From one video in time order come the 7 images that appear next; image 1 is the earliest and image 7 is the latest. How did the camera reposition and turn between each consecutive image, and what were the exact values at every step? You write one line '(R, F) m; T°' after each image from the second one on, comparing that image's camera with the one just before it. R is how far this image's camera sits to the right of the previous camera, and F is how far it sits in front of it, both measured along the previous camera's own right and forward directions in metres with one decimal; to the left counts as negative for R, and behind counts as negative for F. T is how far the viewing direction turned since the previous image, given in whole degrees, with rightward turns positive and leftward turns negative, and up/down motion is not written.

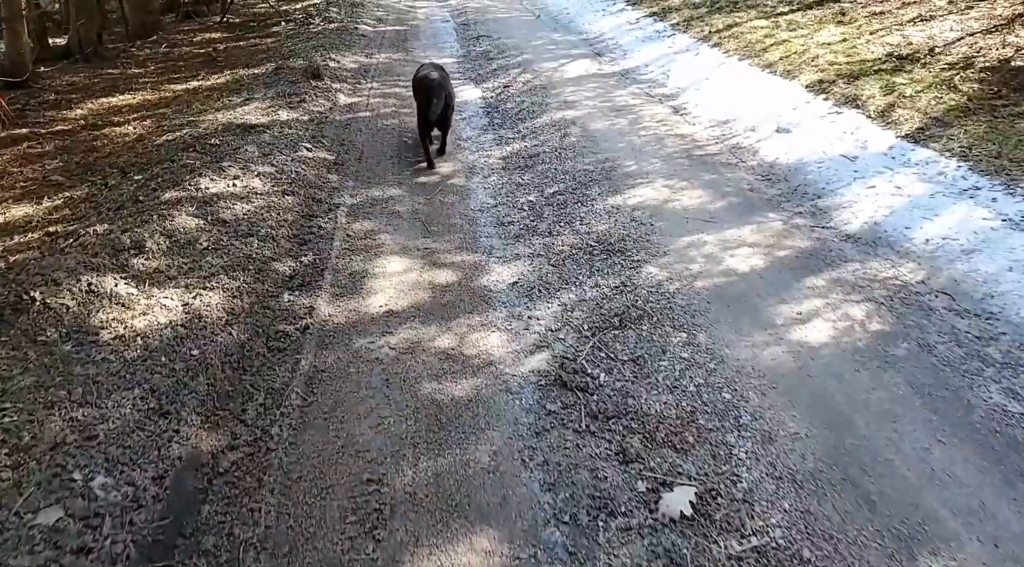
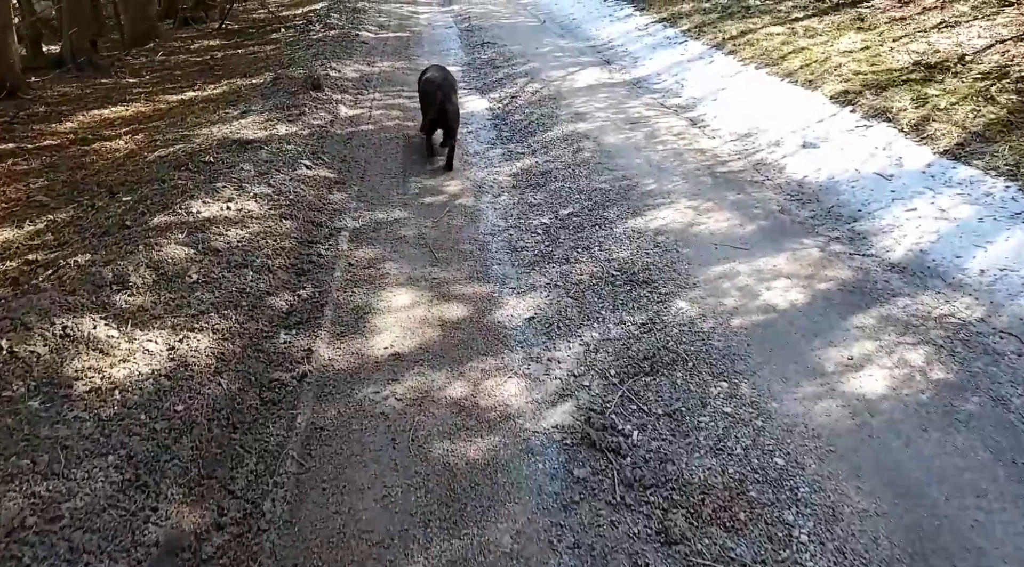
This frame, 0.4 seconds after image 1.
(-0.1, +0.5) m; 0°
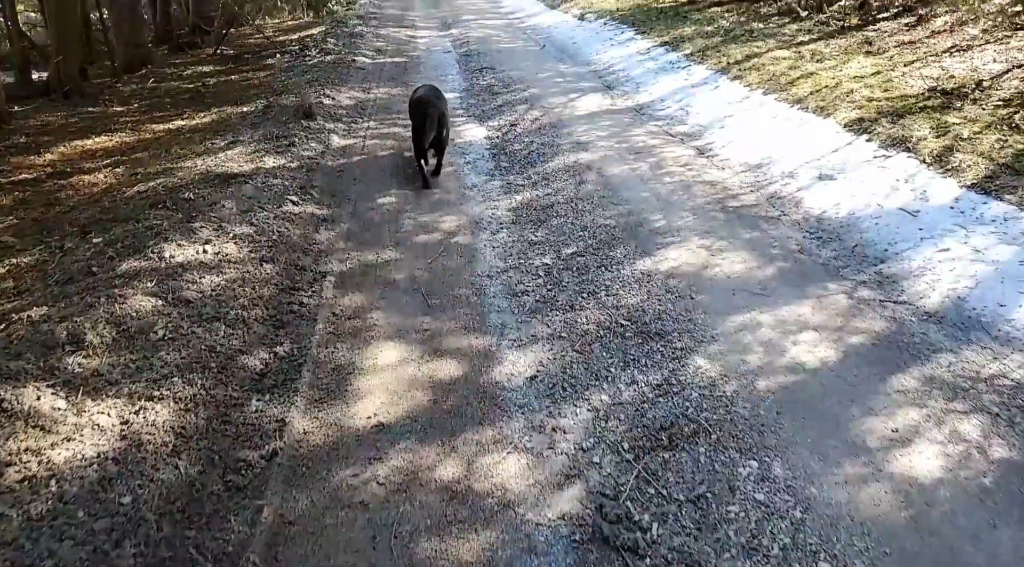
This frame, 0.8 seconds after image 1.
(0.0, +0.5) m; 0°
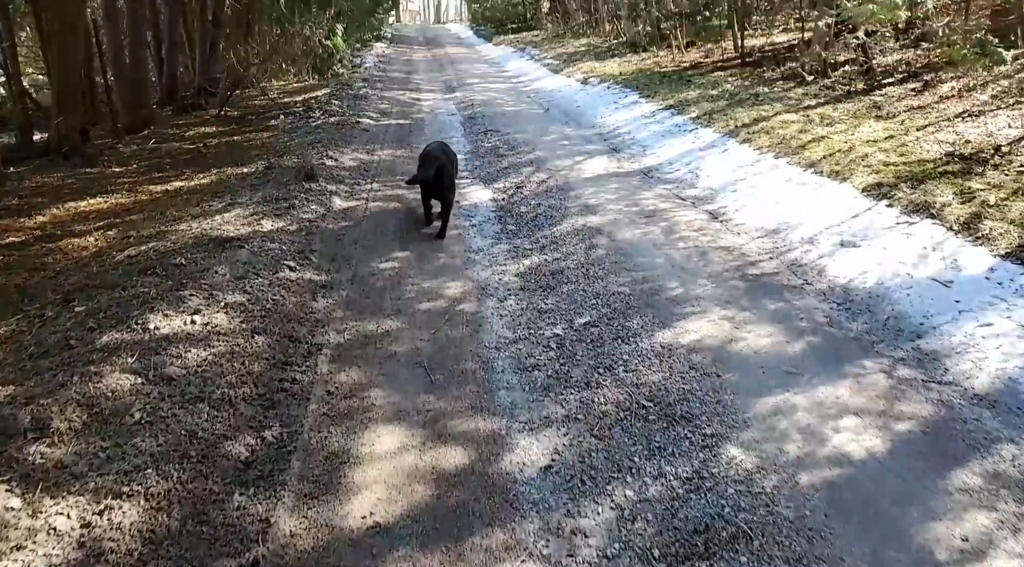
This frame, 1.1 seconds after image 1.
(-0.1, +0.4) m; 0°
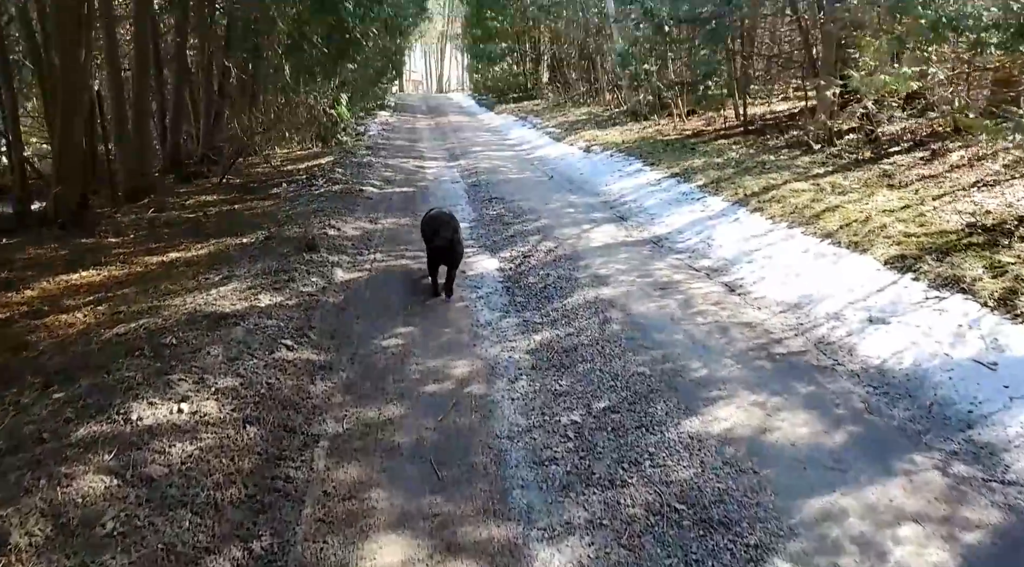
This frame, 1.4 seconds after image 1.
(-0.1, +0.4) m; 0°
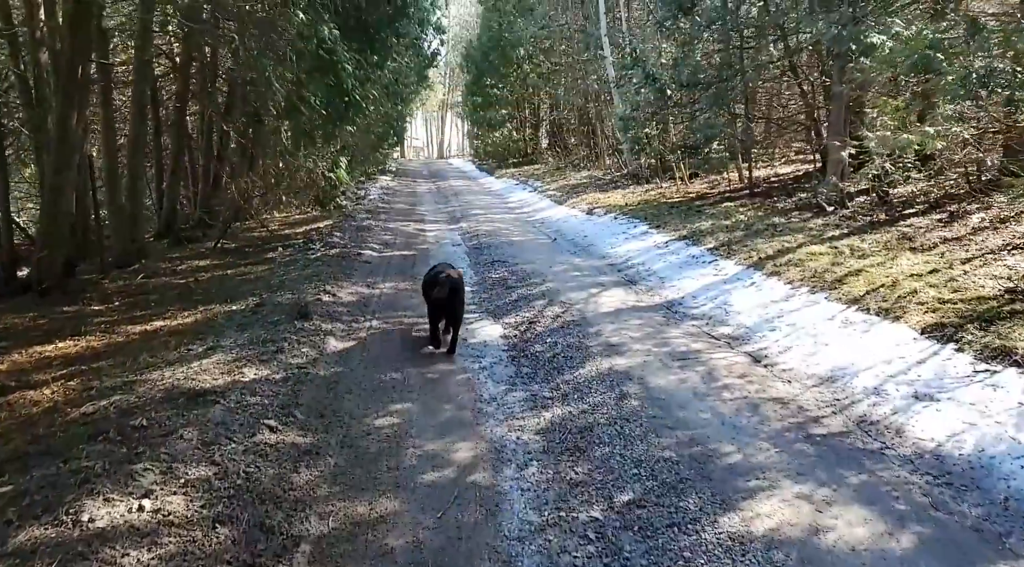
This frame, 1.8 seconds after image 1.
(-0.1, +0.7) m; 0°
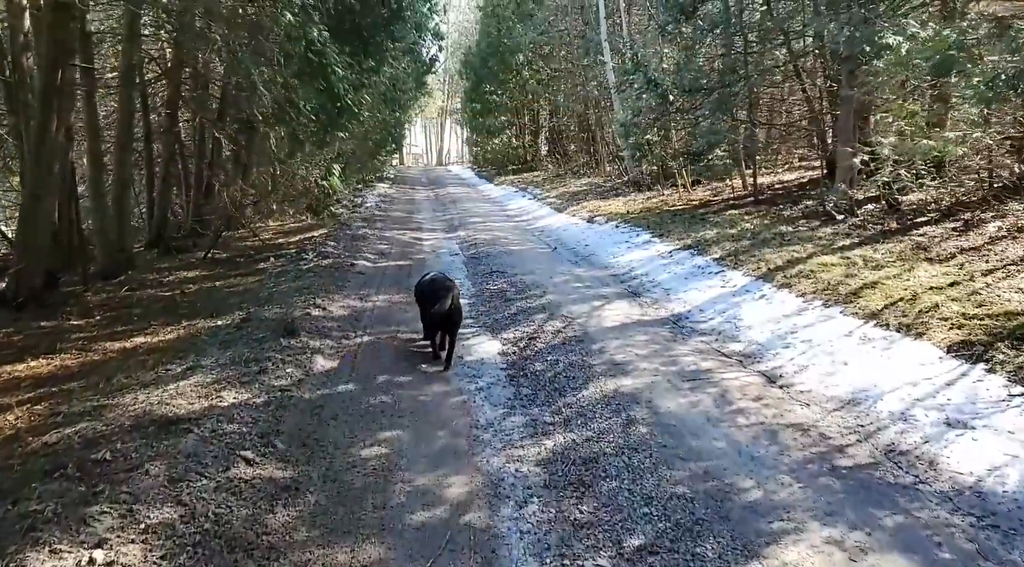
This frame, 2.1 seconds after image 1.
(0.0, +0.5) m; 0°
